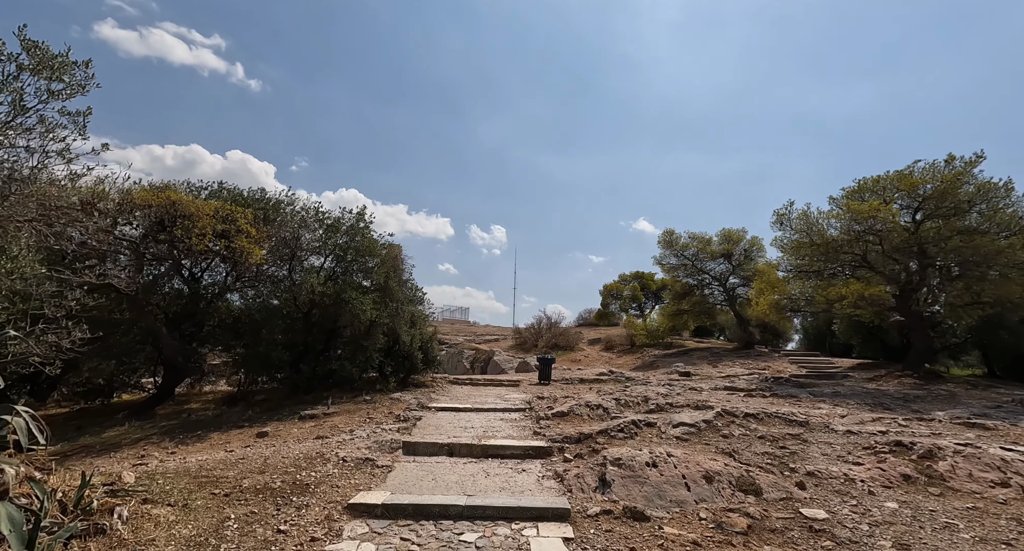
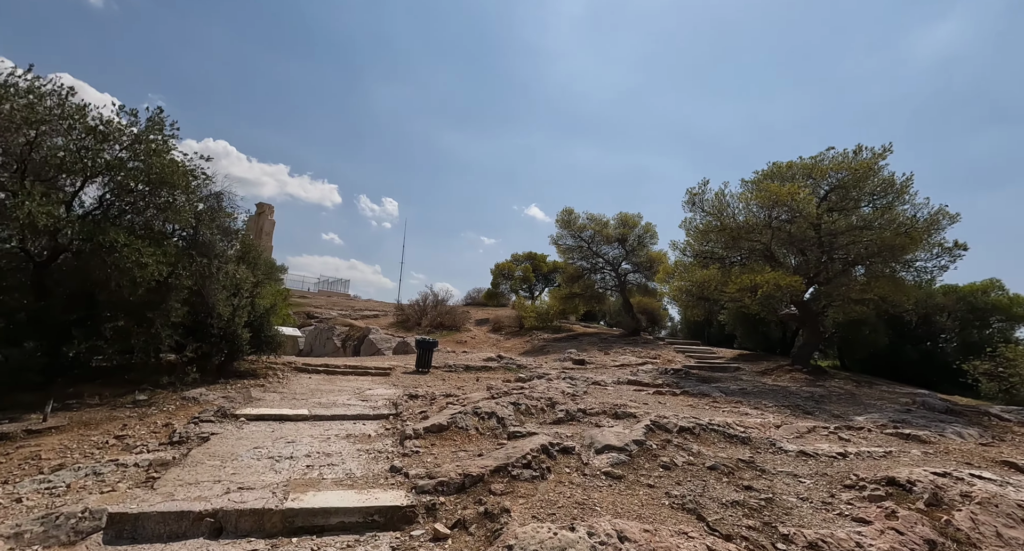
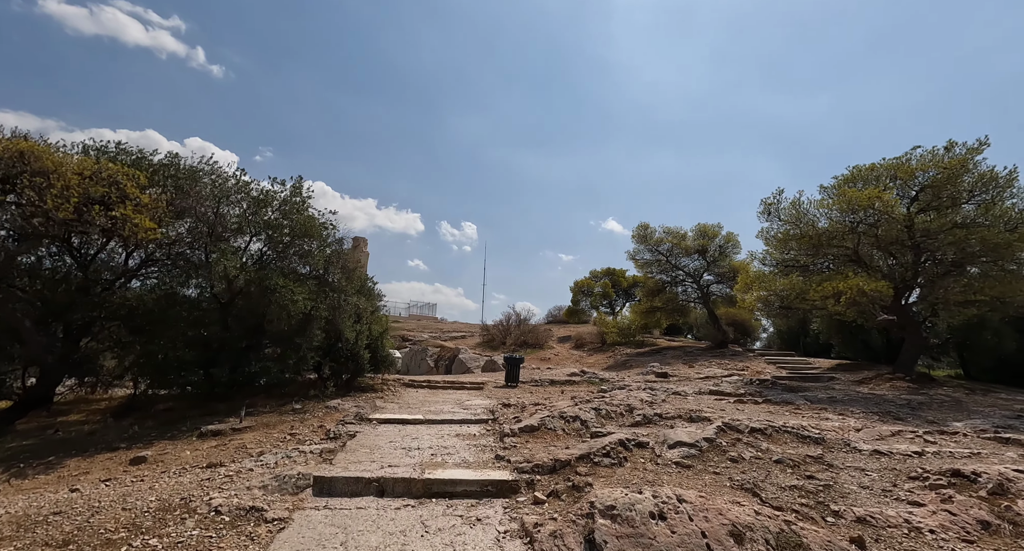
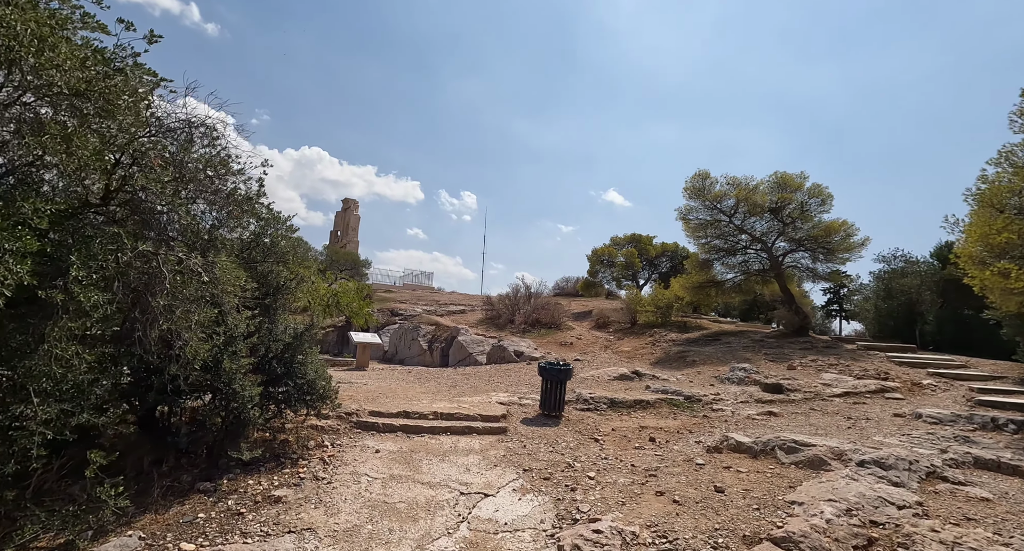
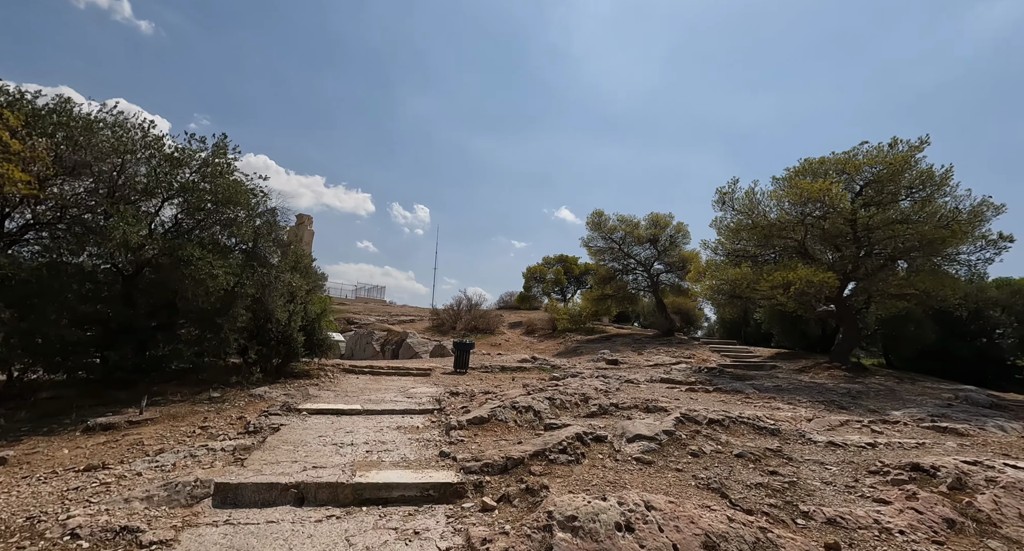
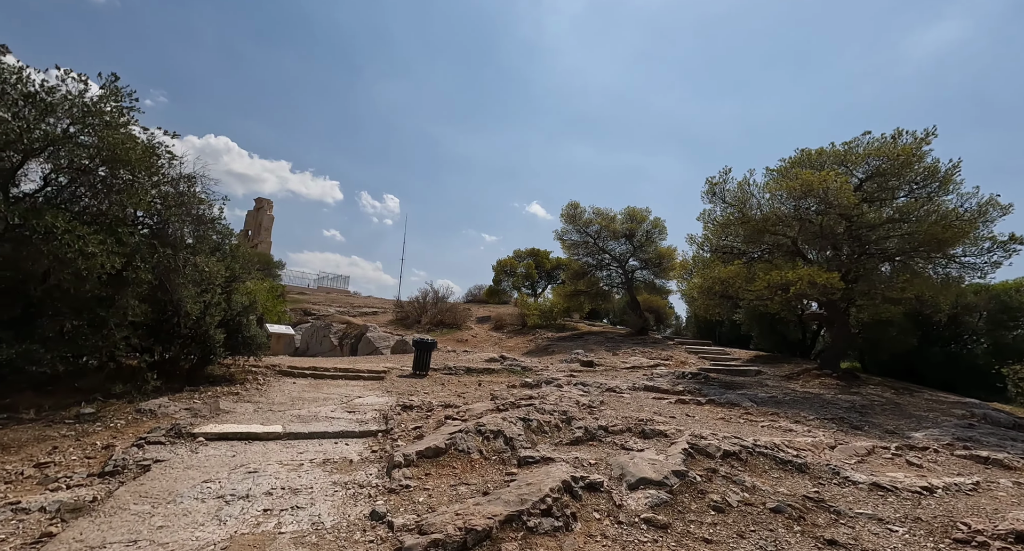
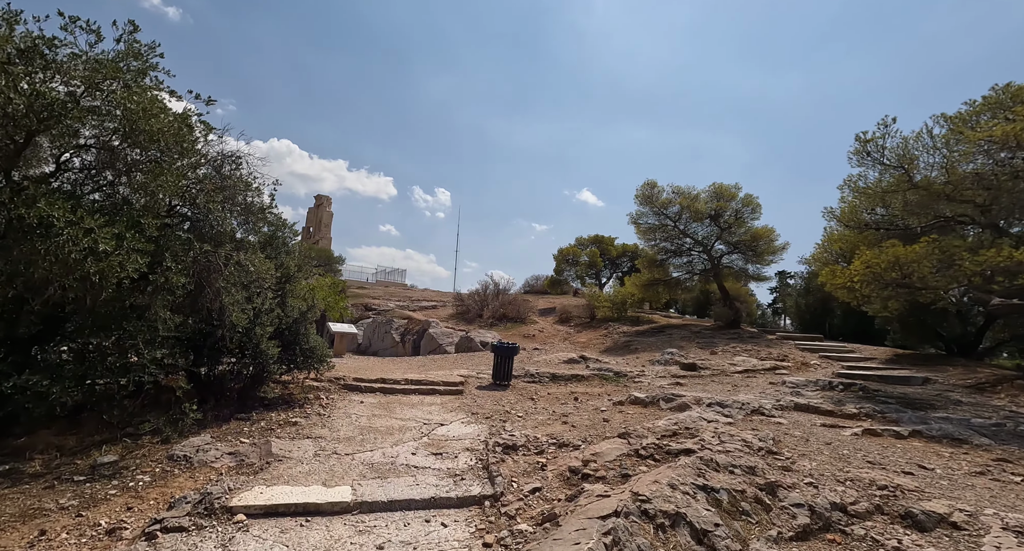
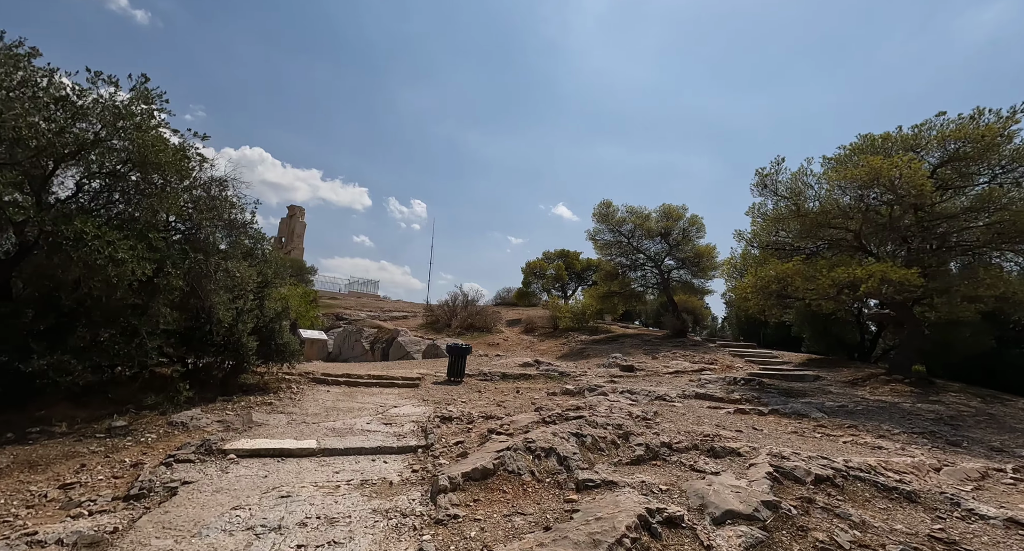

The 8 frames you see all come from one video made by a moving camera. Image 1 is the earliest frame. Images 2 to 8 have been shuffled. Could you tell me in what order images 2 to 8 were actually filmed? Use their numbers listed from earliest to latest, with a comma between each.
3, 5, 2, 6, 8, 7, 4
